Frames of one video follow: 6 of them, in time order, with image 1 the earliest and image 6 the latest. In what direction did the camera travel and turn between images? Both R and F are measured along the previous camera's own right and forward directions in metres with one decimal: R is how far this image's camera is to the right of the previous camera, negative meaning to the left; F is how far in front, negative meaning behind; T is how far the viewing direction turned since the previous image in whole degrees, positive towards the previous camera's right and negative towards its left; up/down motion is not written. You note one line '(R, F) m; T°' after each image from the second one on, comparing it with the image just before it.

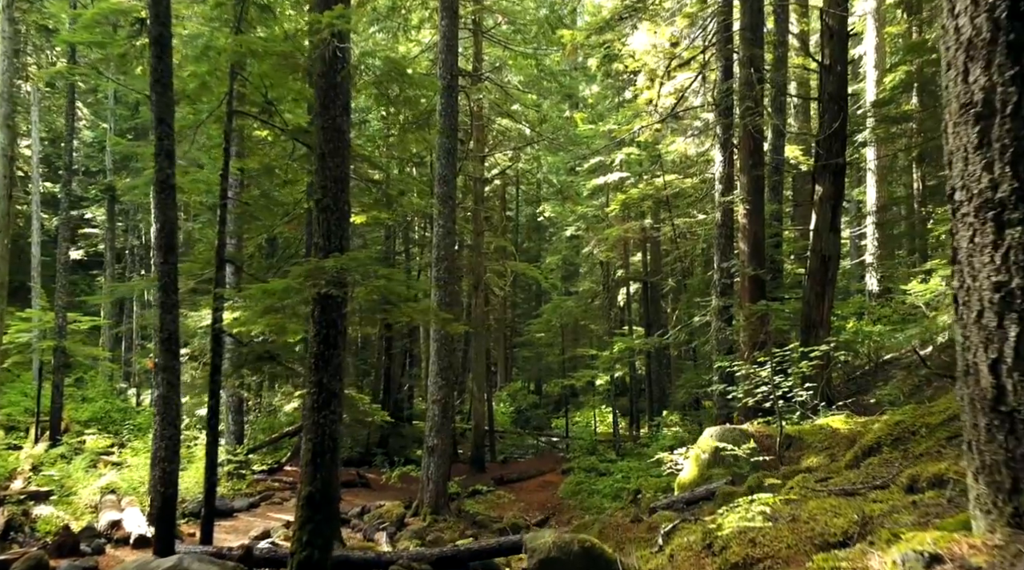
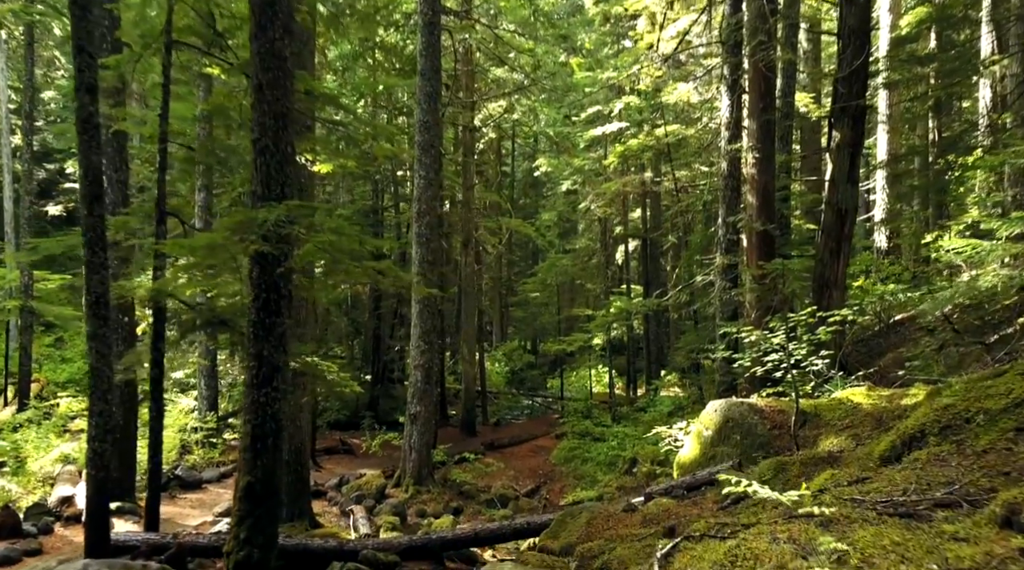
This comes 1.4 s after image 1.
(+0.2, +1.2) m; 0°
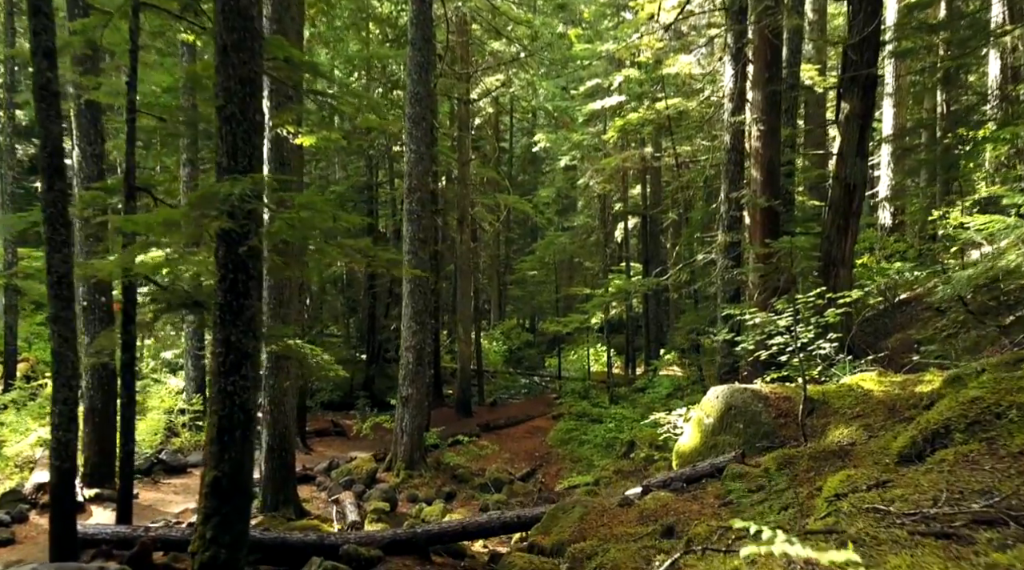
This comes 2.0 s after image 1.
(+0.1, +0.5) m; 0°
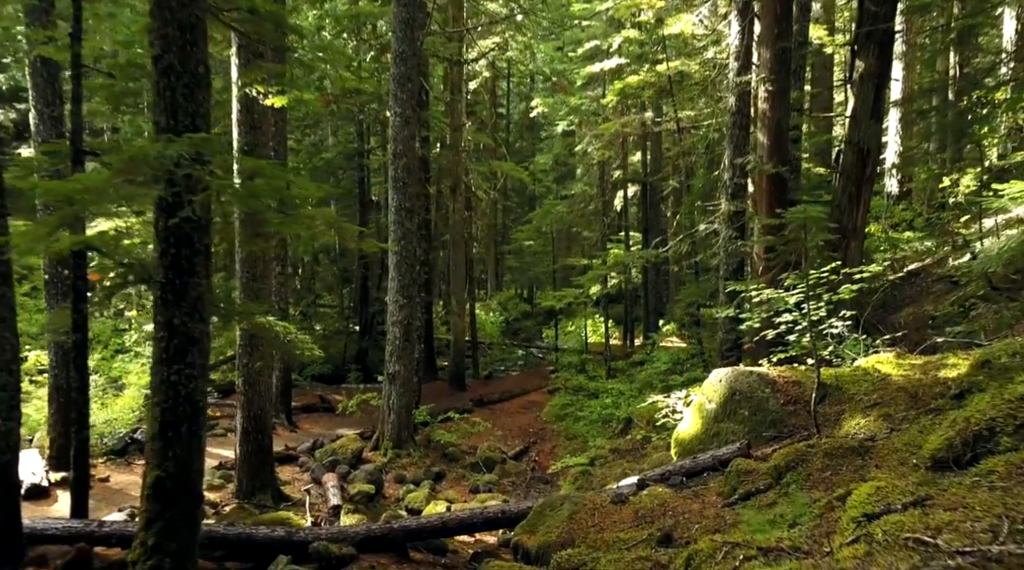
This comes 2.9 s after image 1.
(+0.1, +0.8) m; 0°
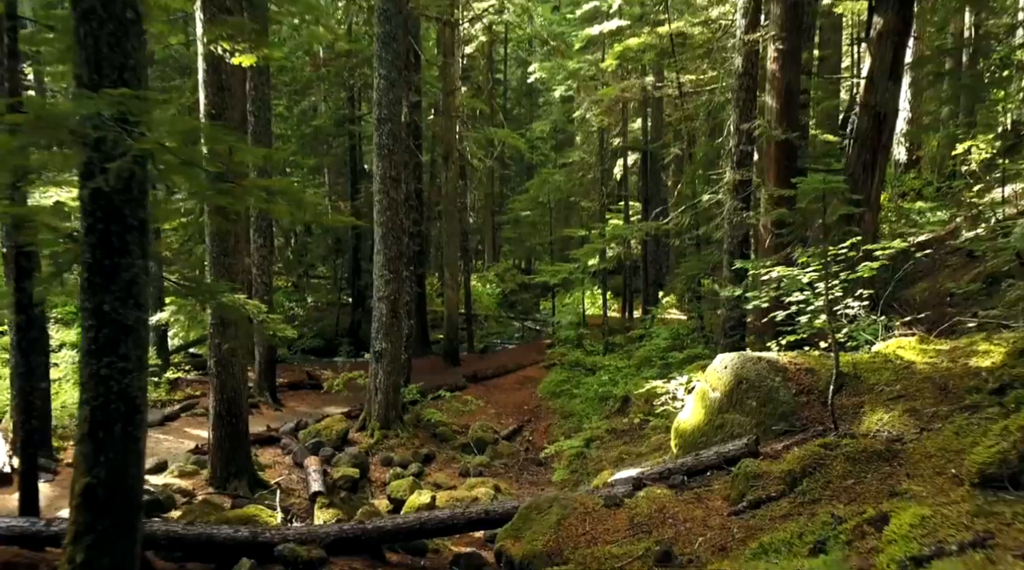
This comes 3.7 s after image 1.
(+0.1, +0.8) m; 0°
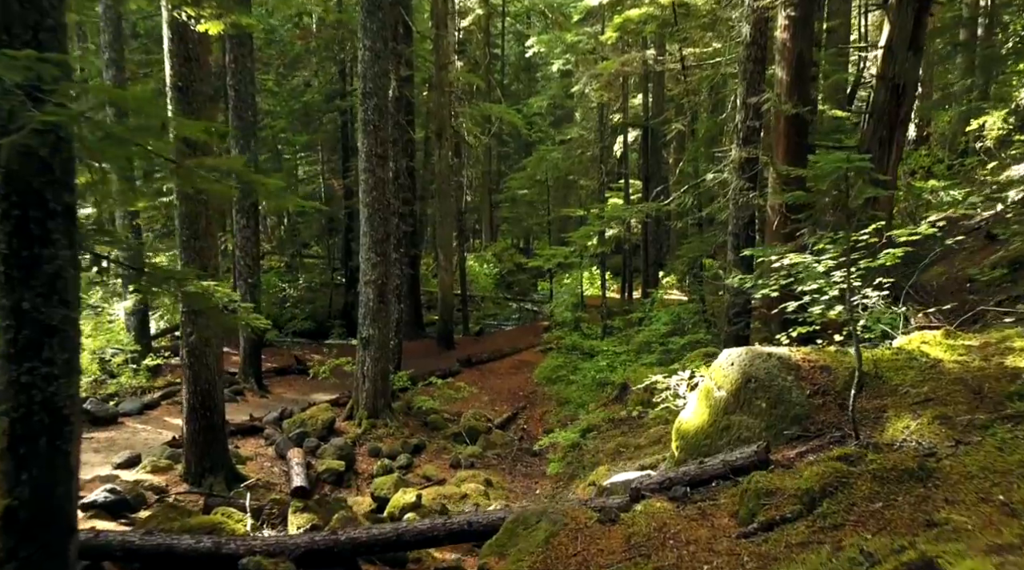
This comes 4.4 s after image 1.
(+0.1, +0.7) m; 0°
